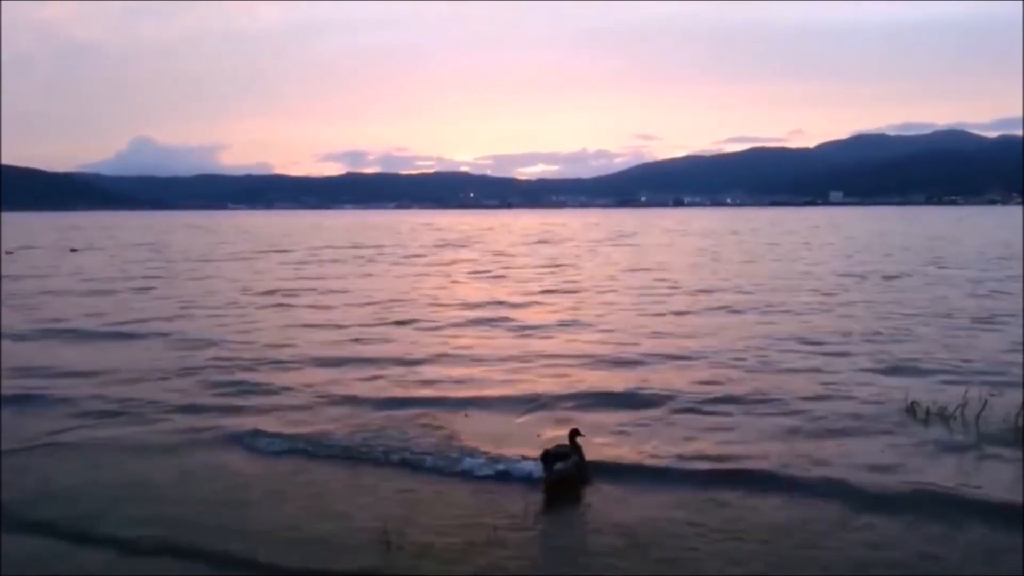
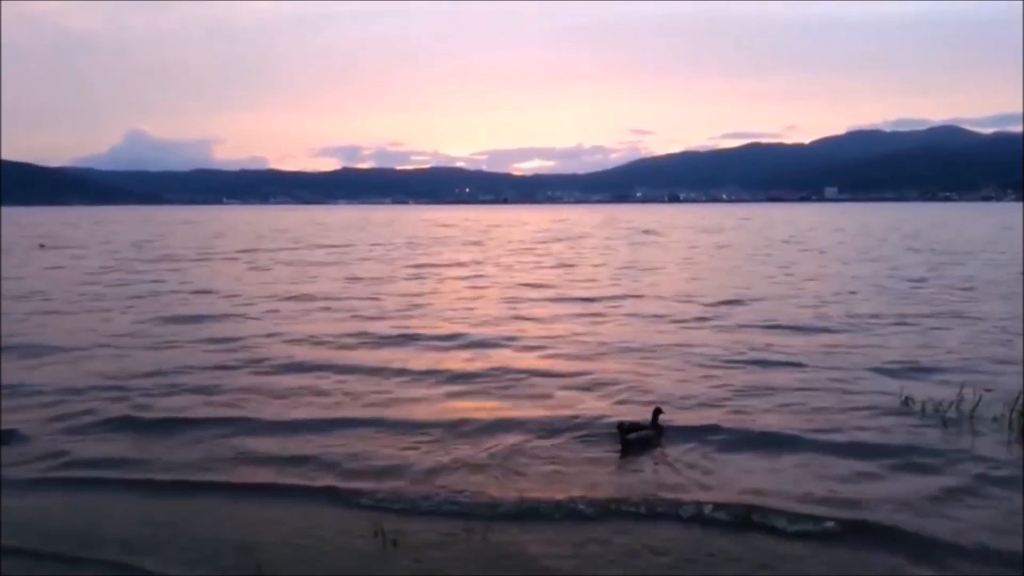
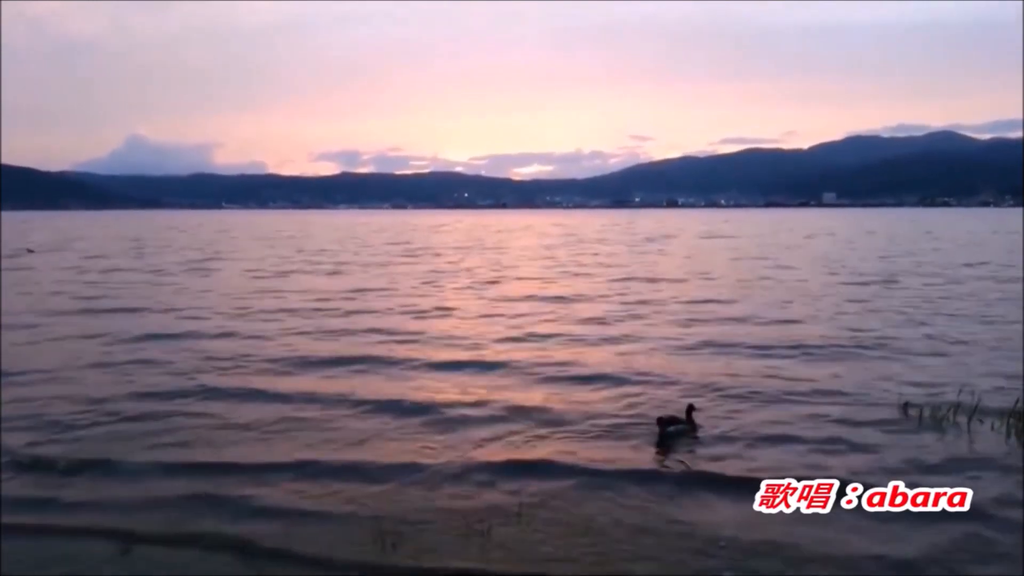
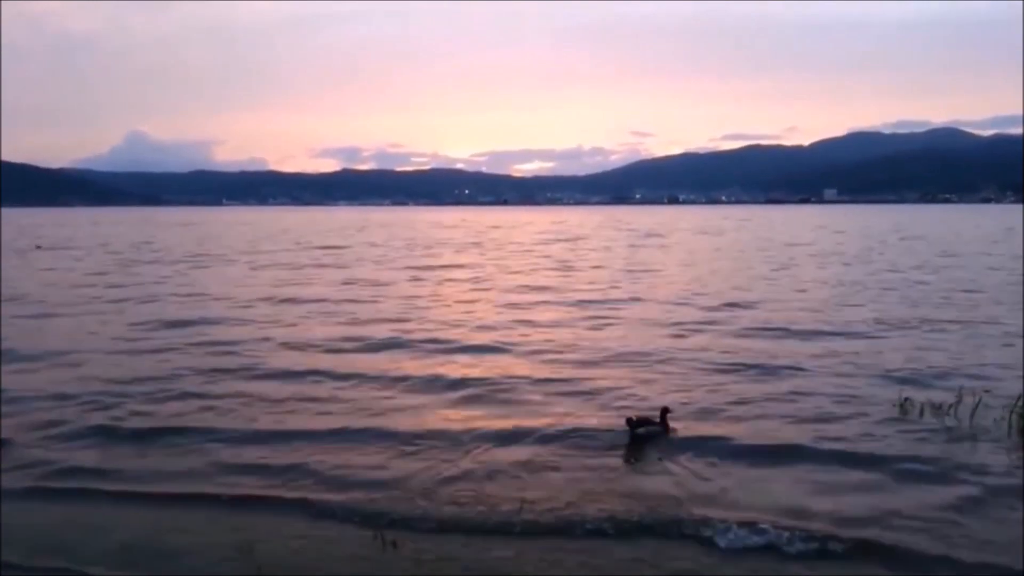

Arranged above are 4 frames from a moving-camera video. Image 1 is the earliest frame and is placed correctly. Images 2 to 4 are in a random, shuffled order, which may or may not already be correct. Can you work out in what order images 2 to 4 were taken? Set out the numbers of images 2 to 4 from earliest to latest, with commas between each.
2, 4, 3
